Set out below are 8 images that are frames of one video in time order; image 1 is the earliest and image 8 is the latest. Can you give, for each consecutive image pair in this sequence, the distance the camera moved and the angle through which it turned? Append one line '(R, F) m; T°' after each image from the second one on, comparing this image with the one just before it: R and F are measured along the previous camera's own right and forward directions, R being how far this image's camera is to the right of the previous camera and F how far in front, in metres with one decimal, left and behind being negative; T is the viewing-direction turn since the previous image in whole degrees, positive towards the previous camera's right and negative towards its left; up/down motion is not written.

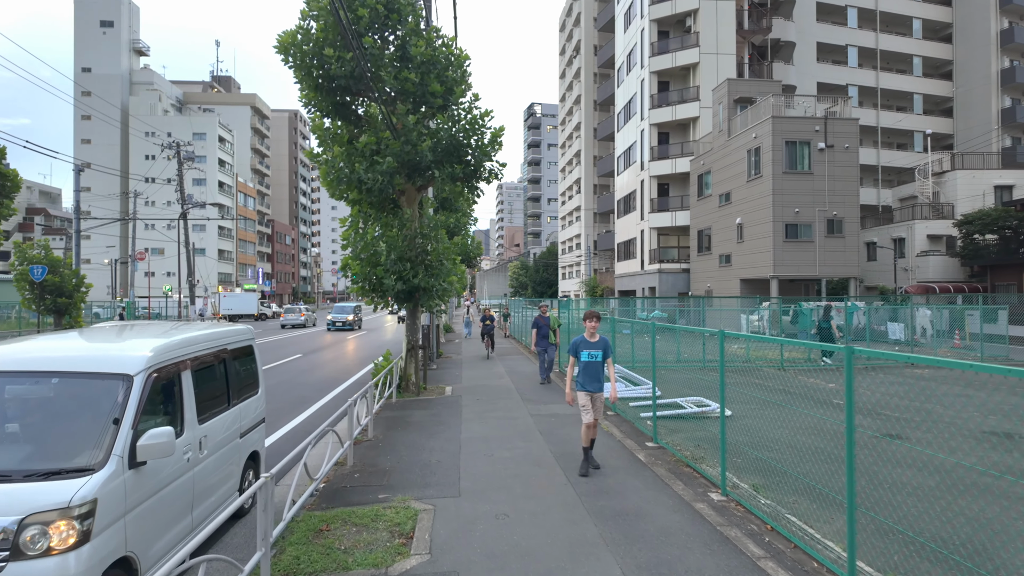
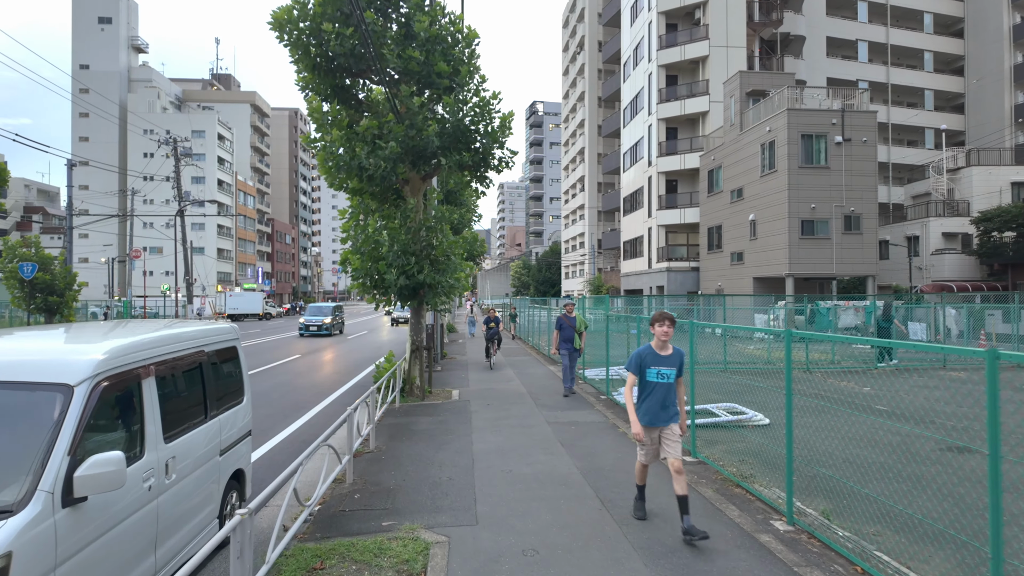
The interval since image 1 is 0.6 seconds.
(-0.2, +0.7) m; 0°
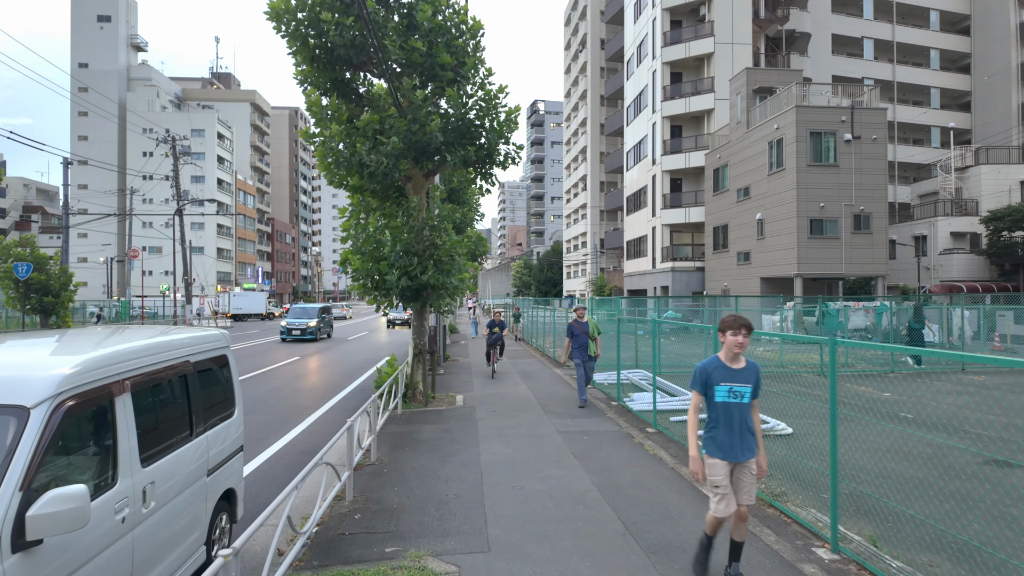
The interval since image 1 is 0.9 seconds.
(-0.1, +0.4) m; 0°
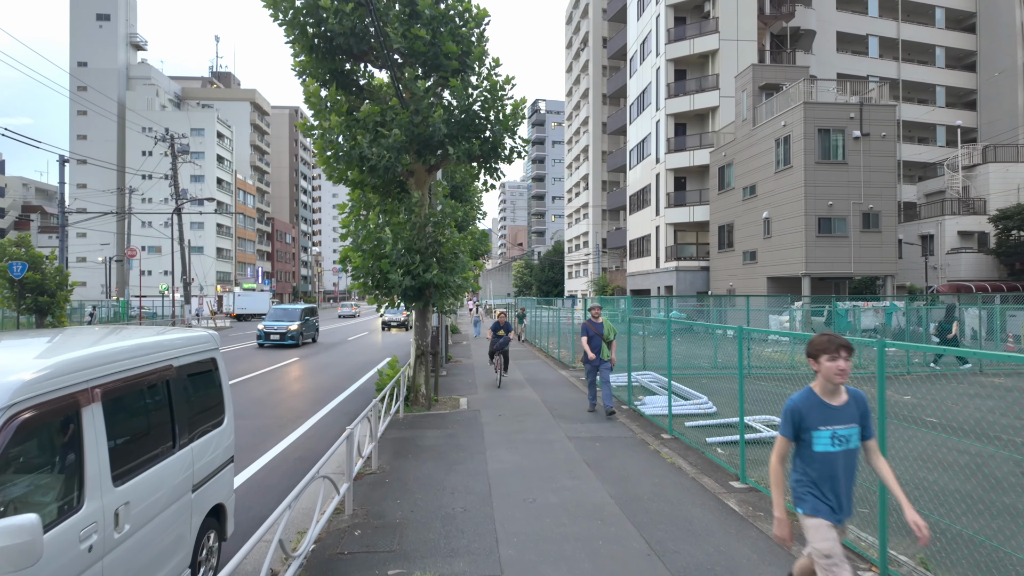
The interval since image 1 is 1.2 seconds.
(-0.1, +0.4) m; 0°
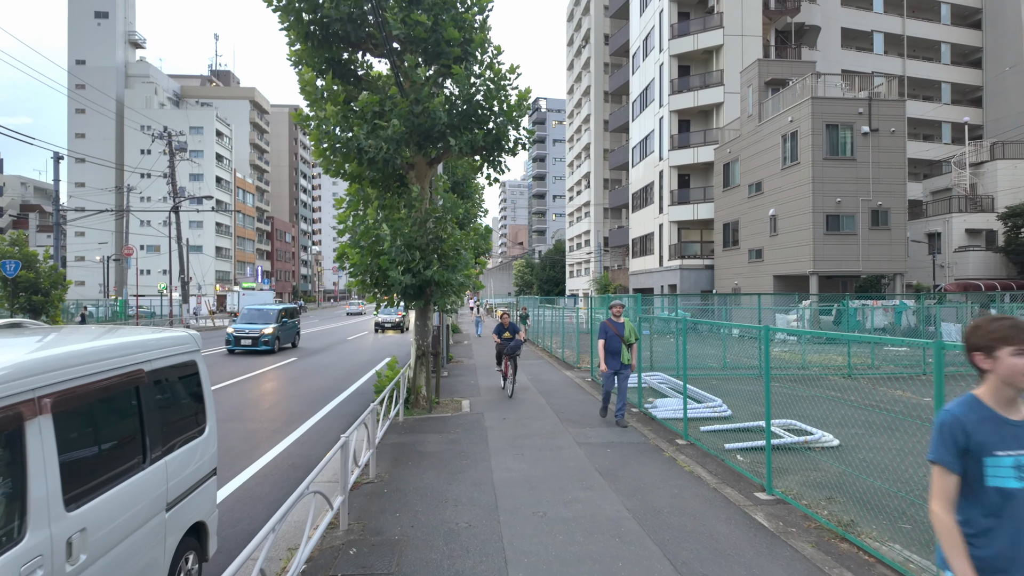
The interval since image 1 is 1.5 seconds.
(-0.1, +0.4) m; 0°
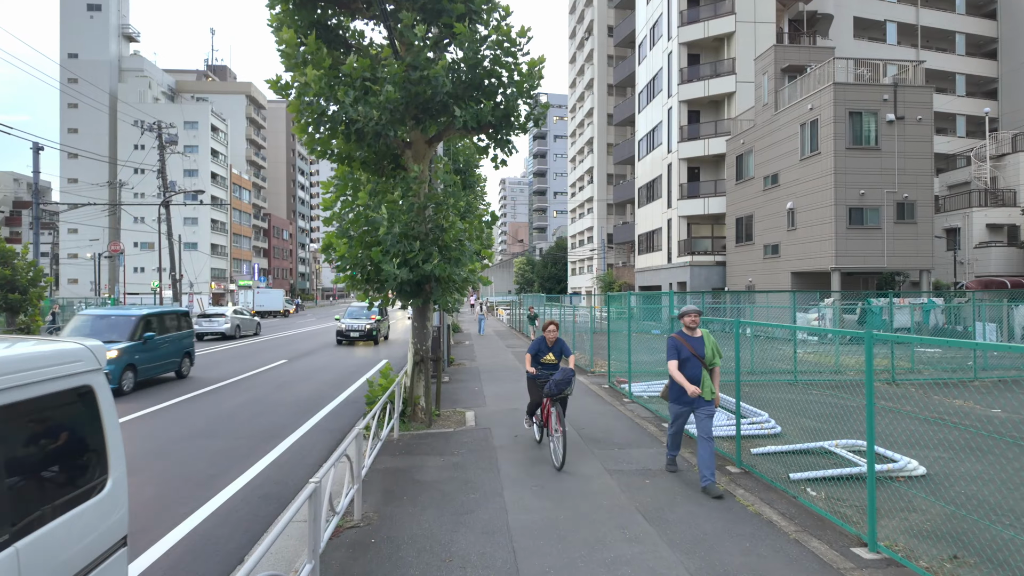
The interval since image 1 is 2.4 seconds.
(-0.2, +1.1) m; 0°
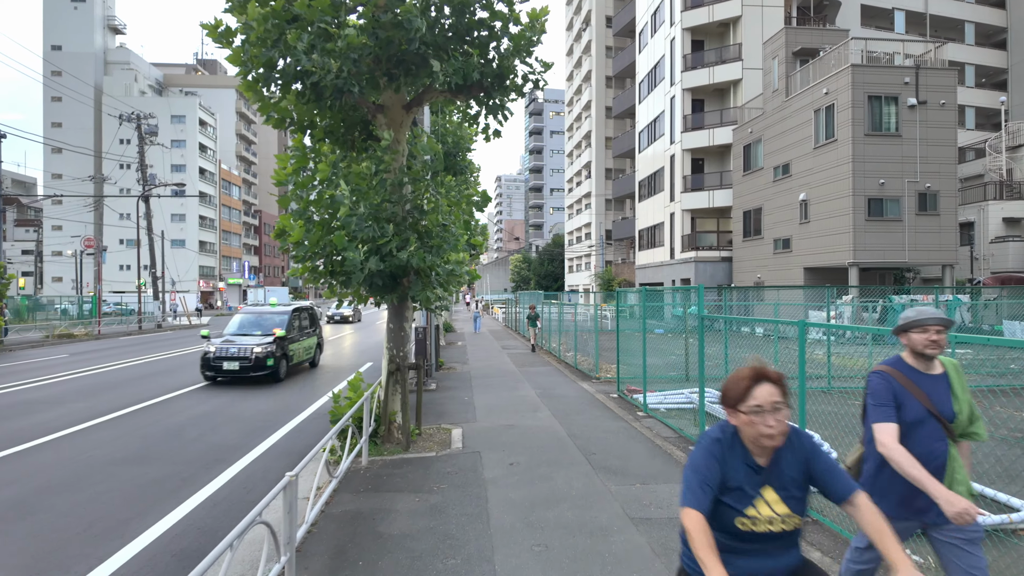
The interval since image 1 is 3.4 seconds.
(0.0, +1.3) m; 0°
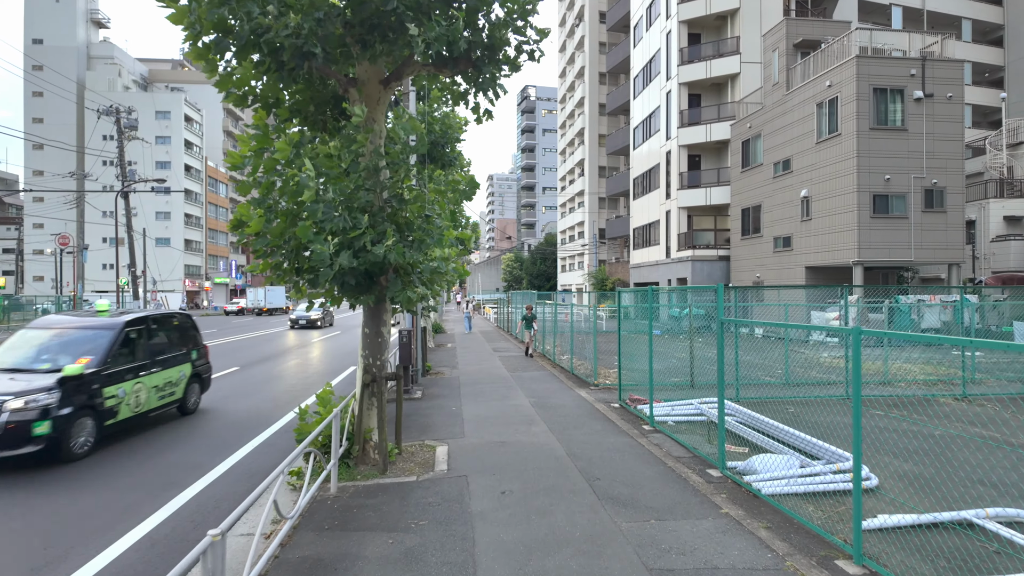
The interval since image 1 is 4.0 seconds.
(0.0, +0.8) m; +1°
